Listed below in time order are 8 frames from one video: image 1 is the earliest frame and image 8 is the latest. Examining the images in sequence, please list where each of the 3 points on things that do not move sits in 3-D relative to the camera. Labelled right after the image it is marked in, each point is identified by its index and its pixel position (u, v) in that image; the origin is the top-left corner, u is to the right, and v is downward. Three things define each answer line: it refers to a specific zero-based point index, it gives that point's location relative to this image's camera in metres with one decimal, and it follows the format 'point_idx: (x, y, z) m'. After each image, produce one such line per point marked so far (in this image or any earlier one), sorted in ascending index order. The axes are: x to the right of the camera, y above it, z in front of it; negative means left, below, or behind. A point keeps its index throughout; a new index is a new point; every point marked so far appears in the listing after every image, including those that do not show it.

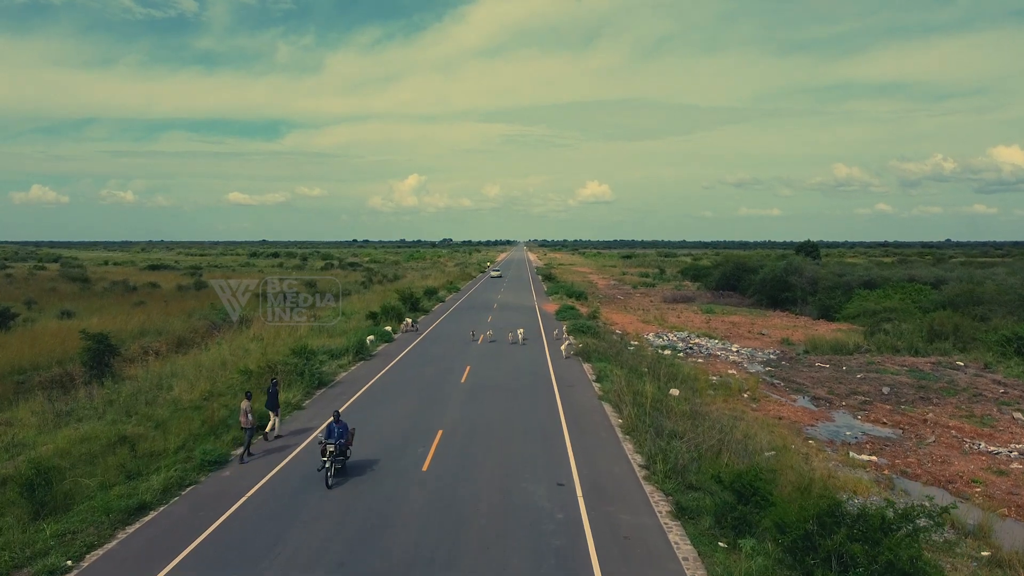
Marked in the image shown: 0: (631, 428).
0: (+1.9, -2.2, +14.4) m
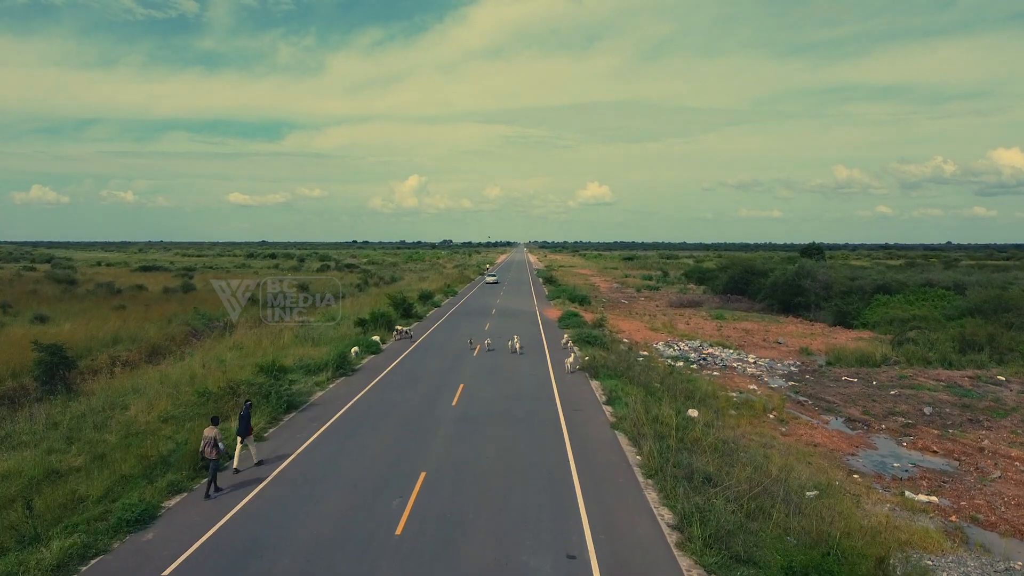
0: (+1.9, -2.4, +12.0) m
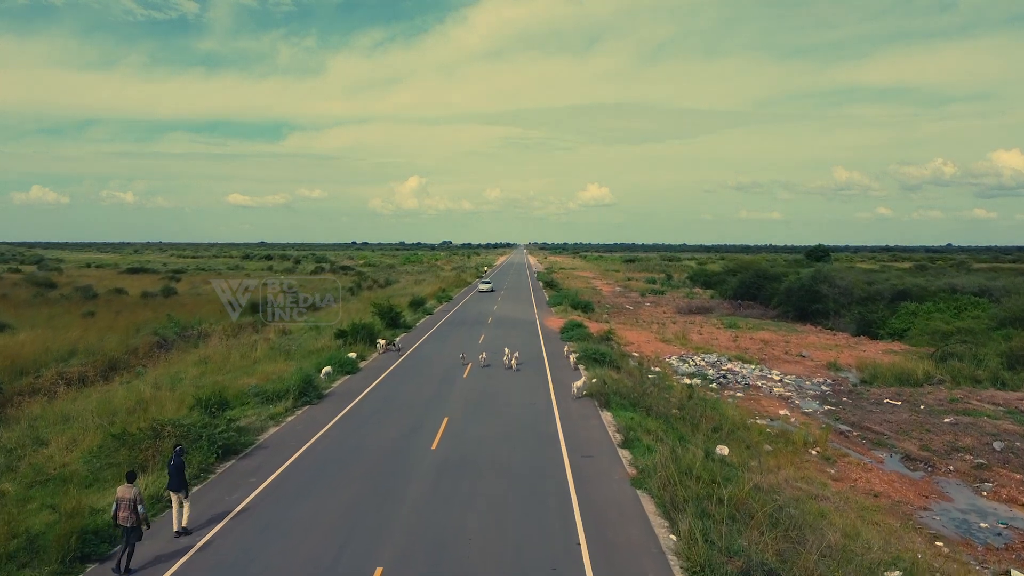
0: (+1.8, -2.6, +8.8) m
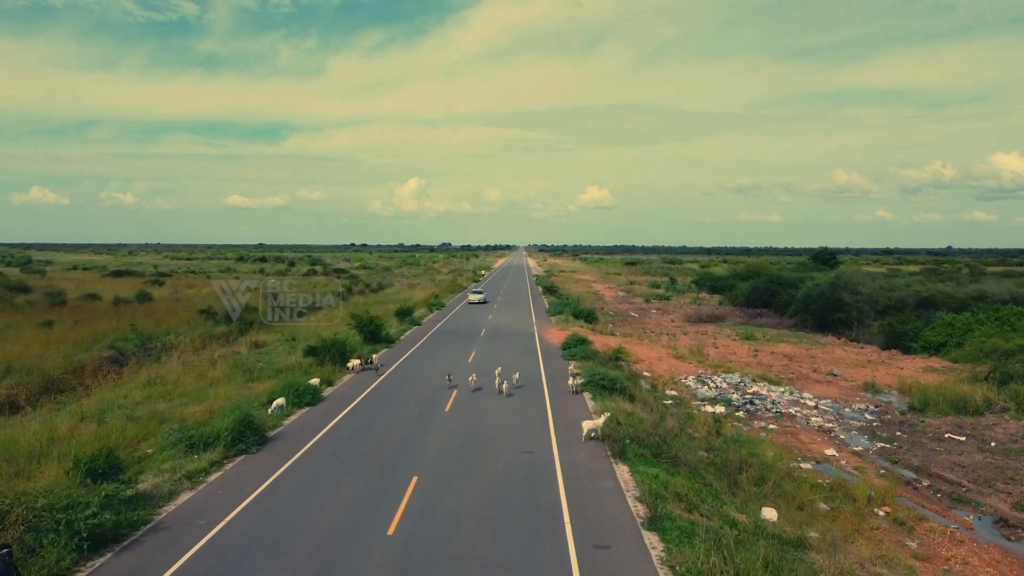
0: (+1.6, -2.9, +5.2) m
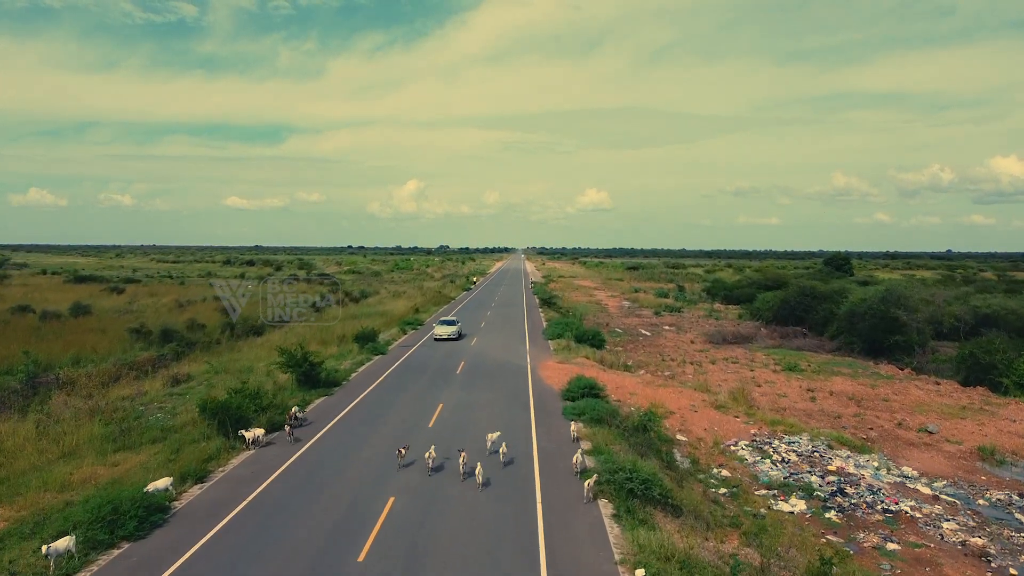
0: (+1.3, -3.4, -2.2) m
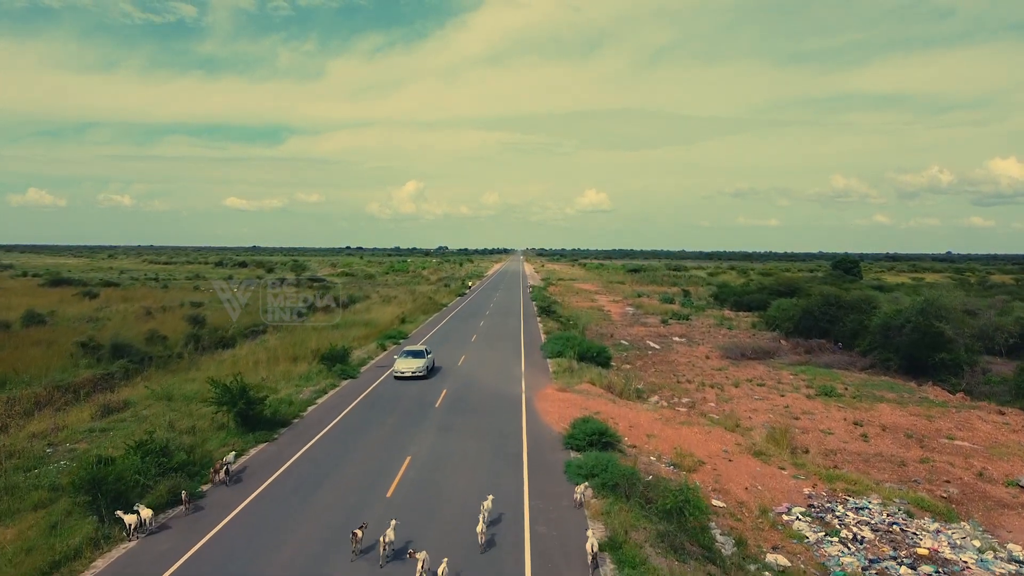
0: (+1.1, -3.7, -6.4) m
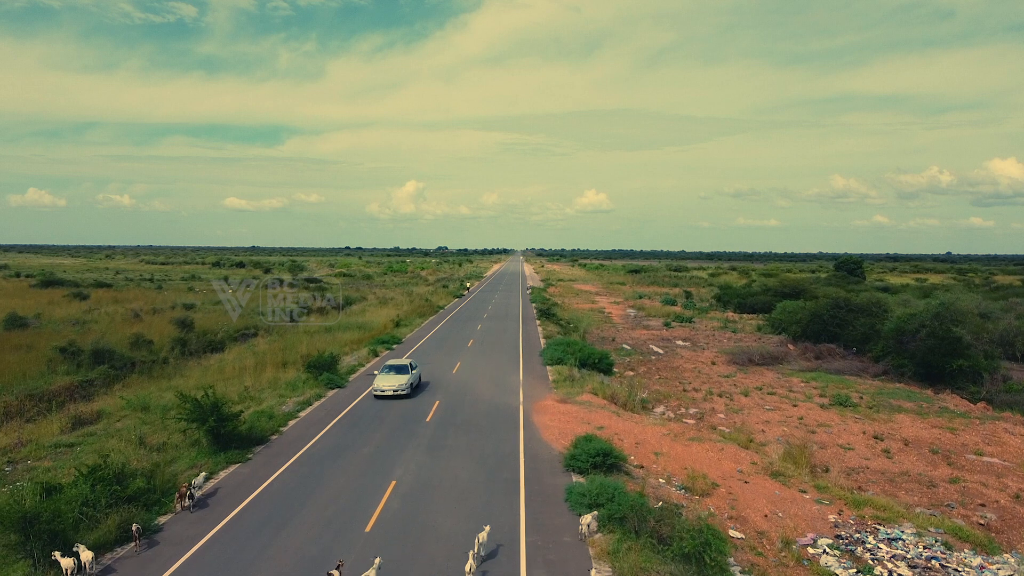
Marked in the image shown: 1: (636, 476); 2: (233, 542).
0: (+1.0, -3.8, -7.8) m
1: (+2.0, -3.0, +15.0) m
2: (-3.5, -3.2, +11.7) m
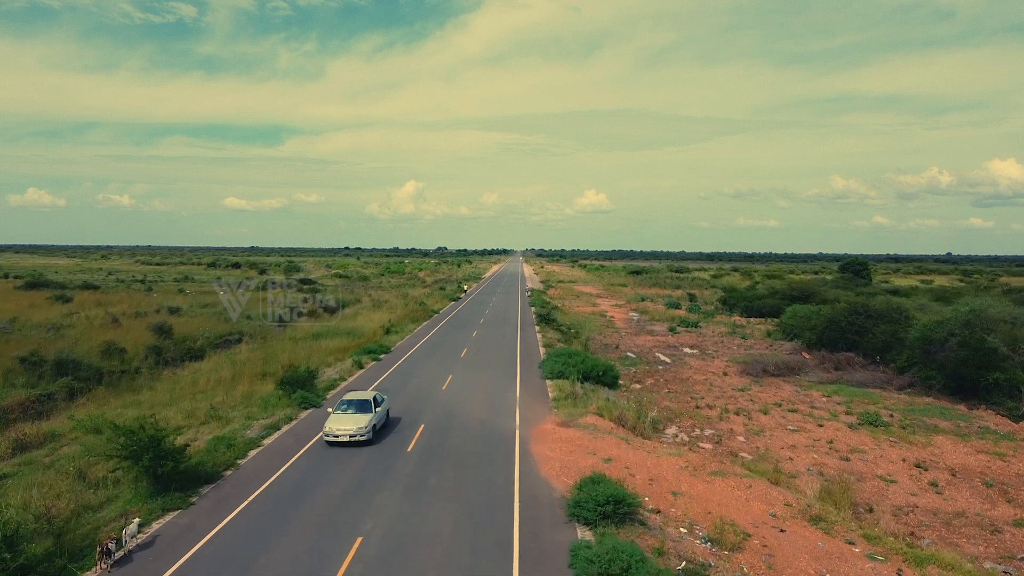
0: (+0.9, -4.0, -10.3) m
1: (+1.9, -3.2, +12.6) m
2: (-3.6, -3.4, +9.3) m
